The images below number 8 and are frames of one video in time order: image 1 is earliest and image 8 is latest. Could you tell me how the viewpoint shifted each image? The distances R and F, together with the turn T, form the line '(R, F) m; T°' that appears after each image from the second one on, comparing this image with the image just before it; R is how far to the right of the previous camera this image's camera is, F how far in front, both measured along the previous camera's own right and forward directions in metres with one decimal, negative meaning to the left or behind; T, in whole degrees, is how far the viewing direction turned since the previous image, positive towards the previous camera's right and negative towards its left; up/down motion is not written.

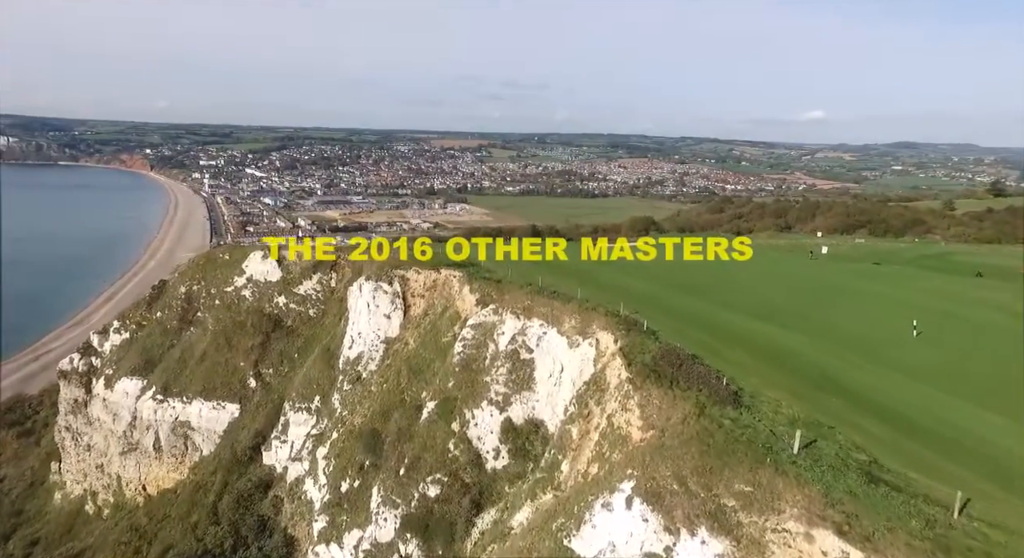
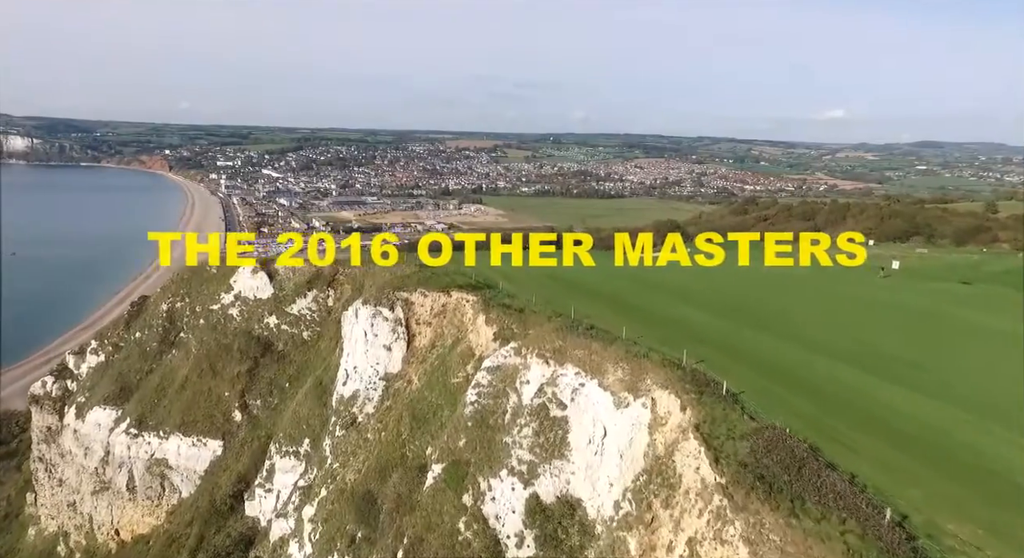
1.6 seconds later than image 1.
(-0.4, +5.5) m; -1°
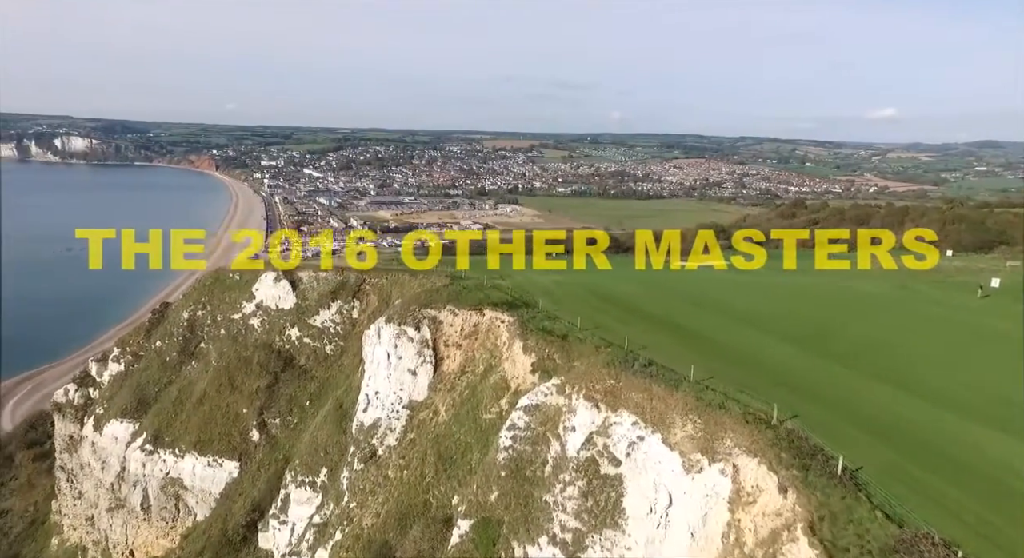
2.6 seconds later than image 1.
(-0.2, +3.4) m; -3°
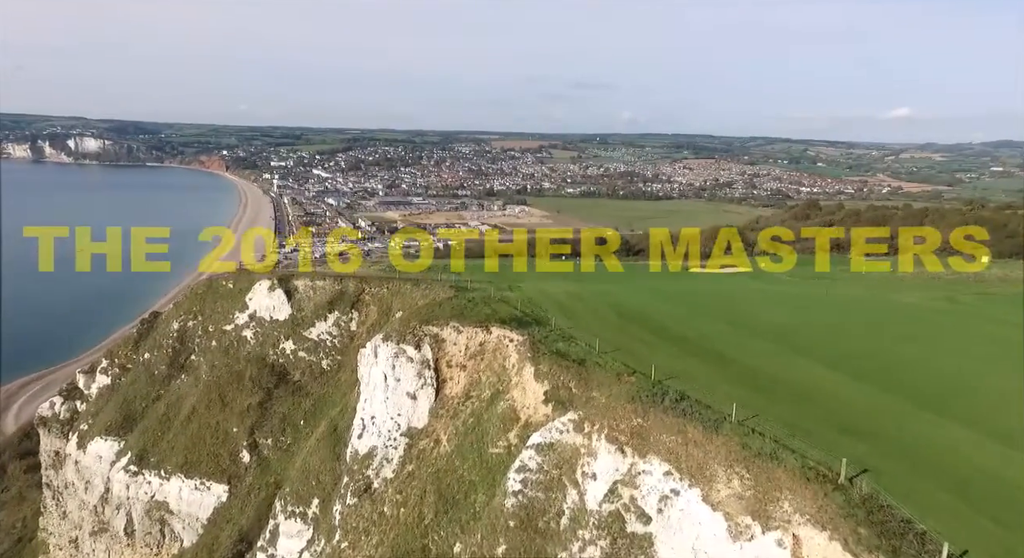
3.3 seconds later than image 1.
(0.0, +2.5) m; -1°
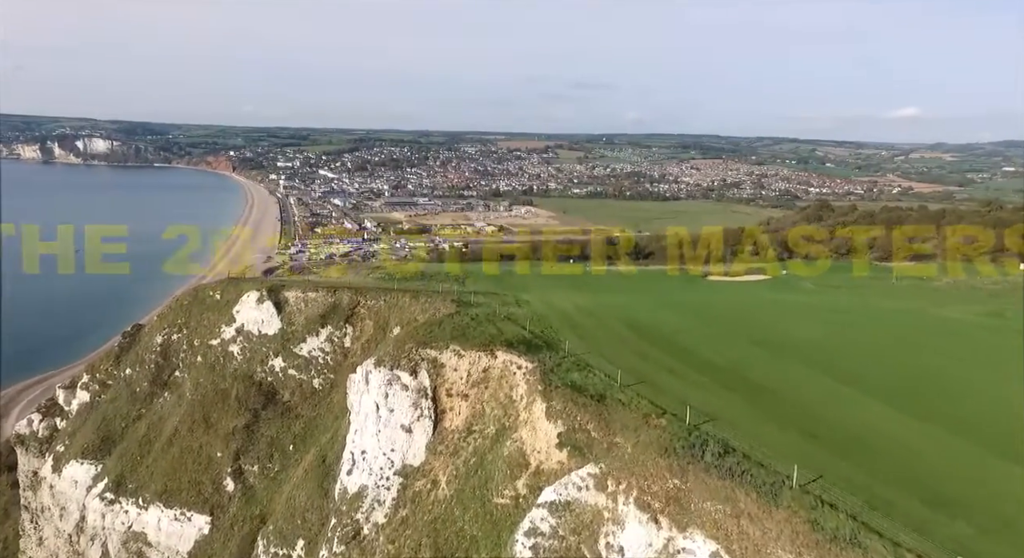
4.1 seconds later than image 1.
(-0.1, +2.7) m; 0°
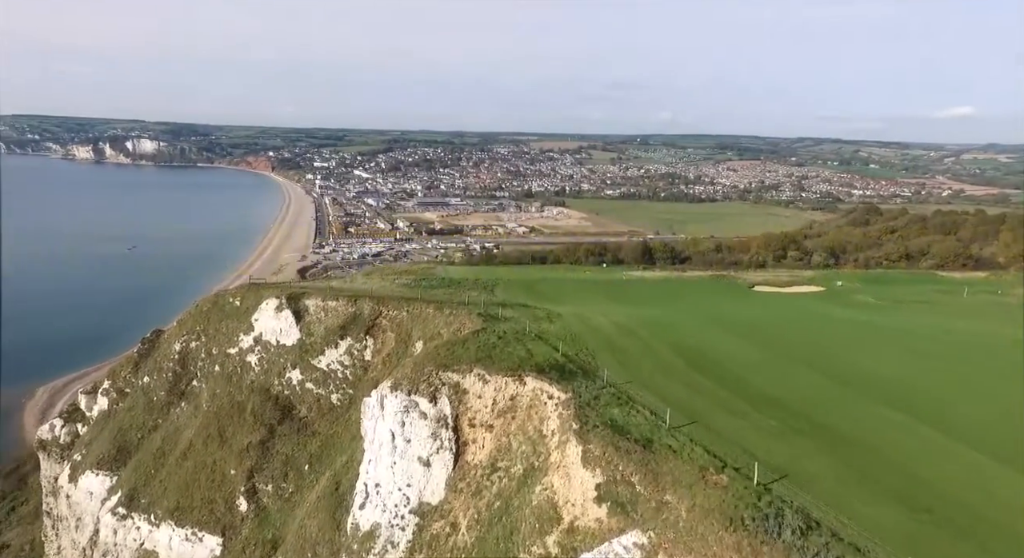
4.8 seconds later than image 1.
(0.0, +2.4) m; -3°
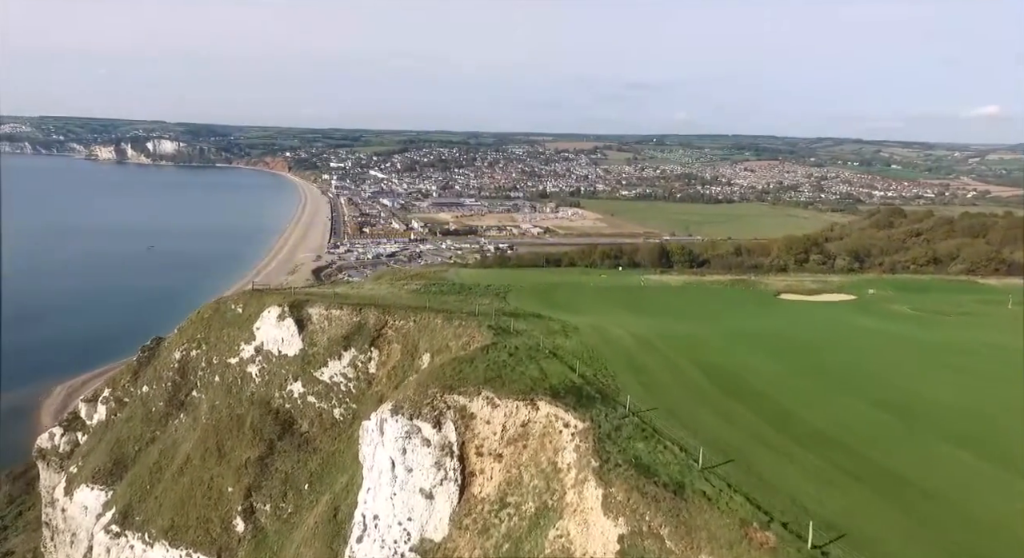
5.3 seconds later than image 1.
(+0.1, +1.8) m; -1°
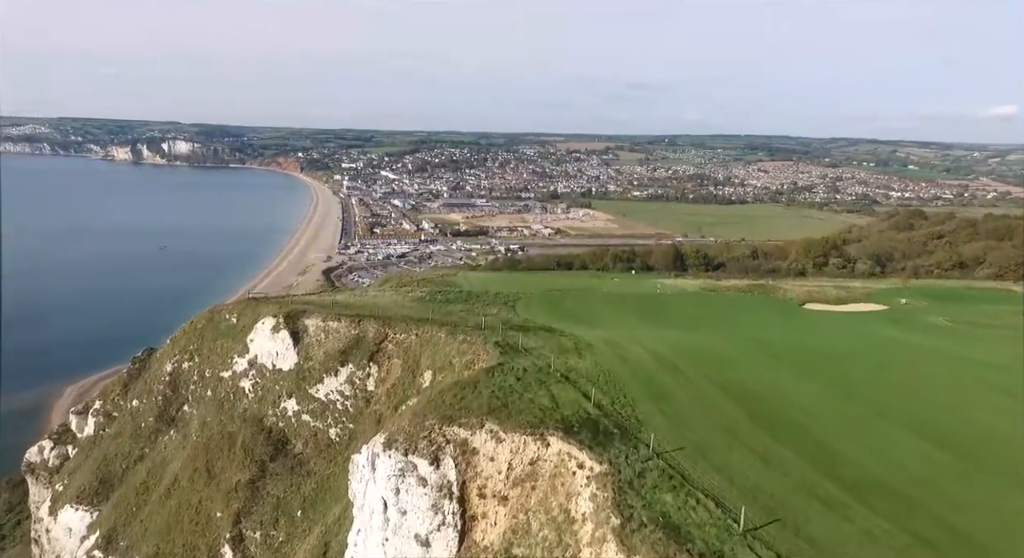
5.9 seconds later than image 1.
(+0.1, +2.1) m; -1°
